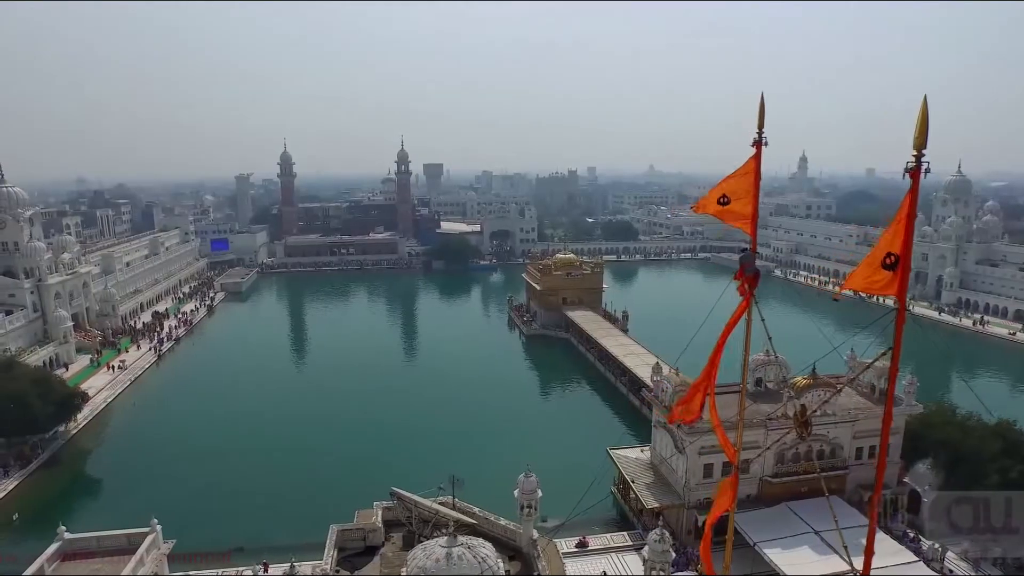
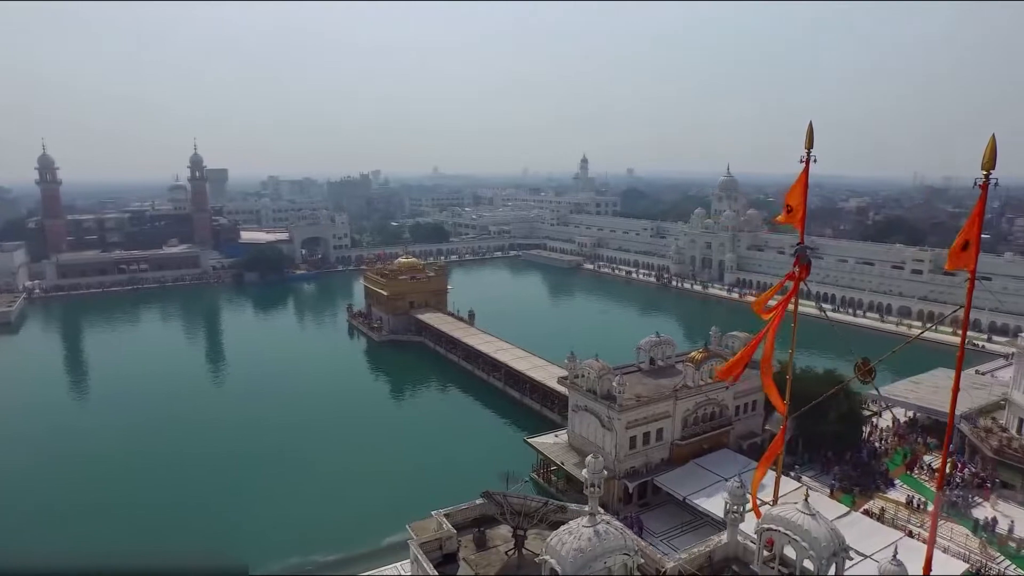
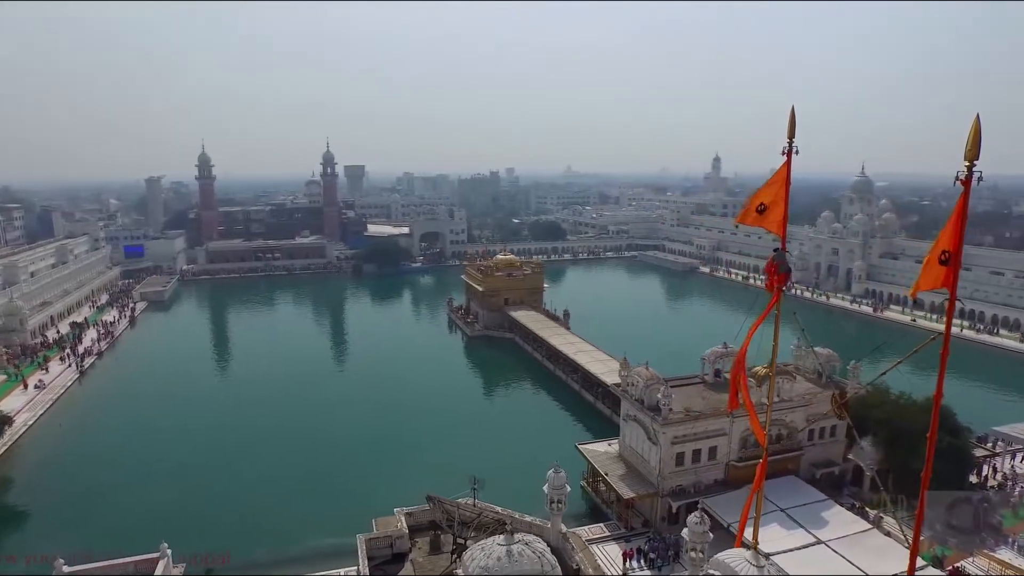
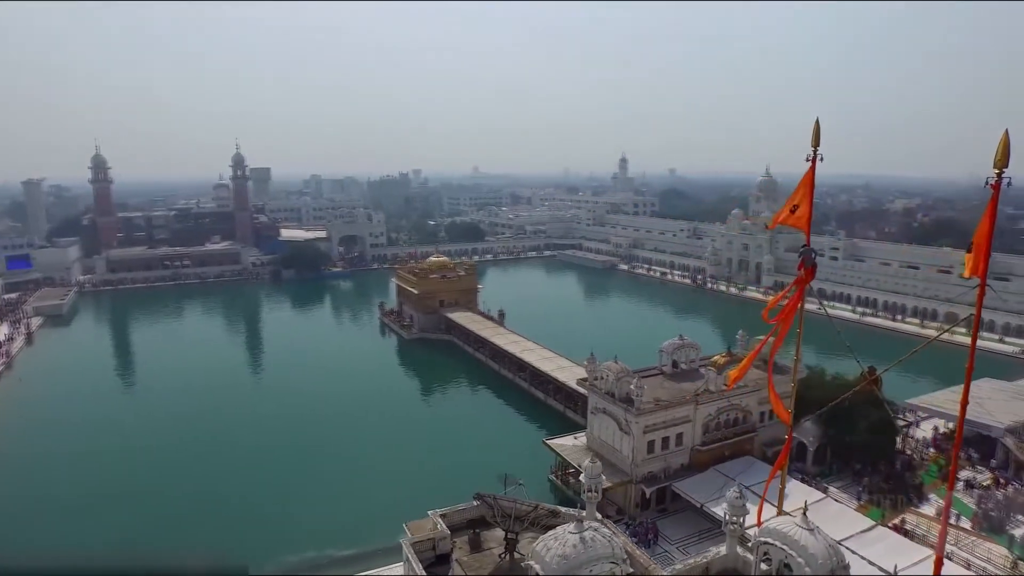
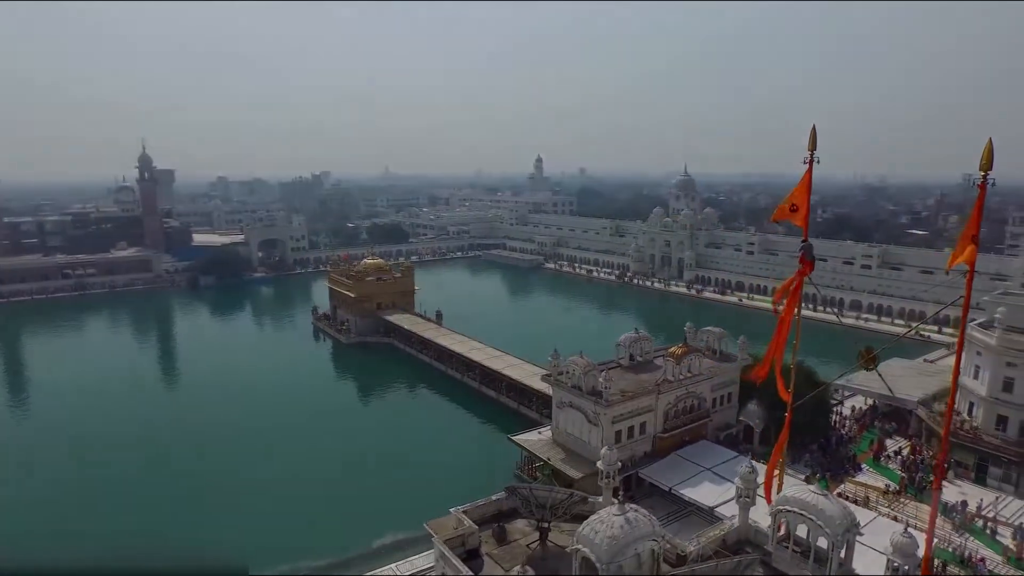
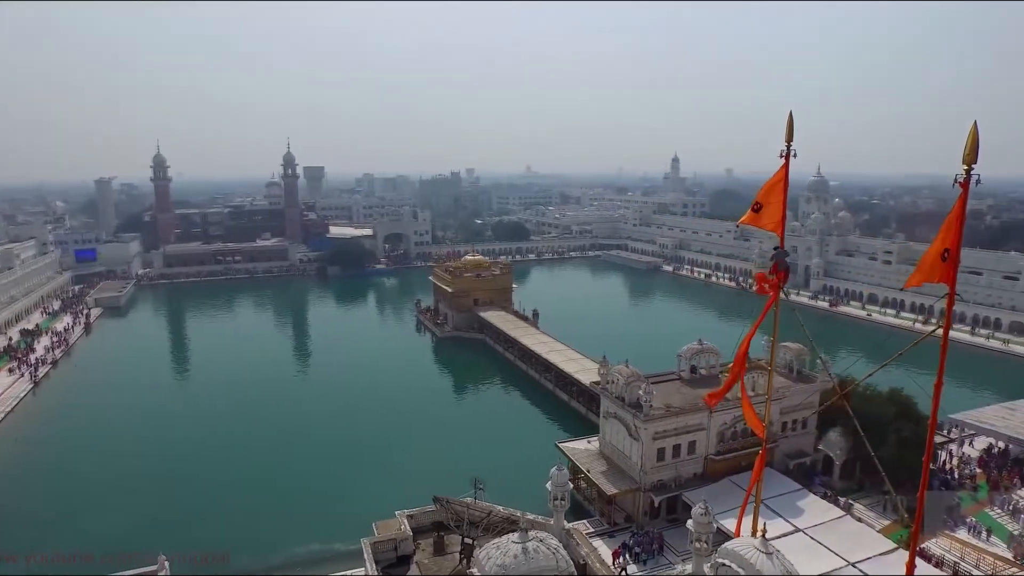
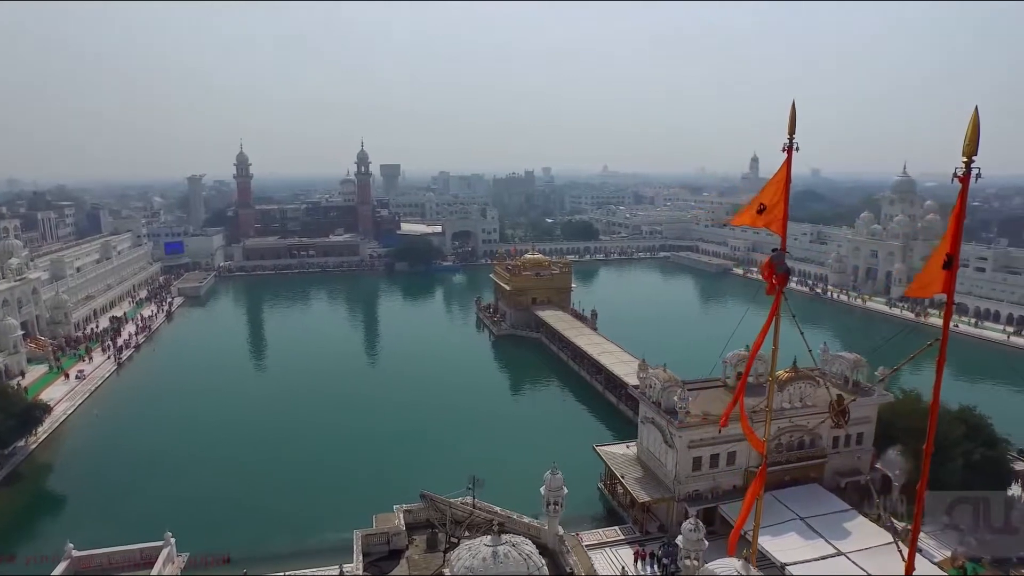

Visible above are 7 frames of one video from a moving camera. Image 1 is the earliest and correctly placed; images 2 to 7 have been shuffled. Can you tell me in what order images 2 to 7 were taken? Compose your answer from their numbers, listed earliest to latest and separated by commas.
7, 3, 6, 4, 2, 5
